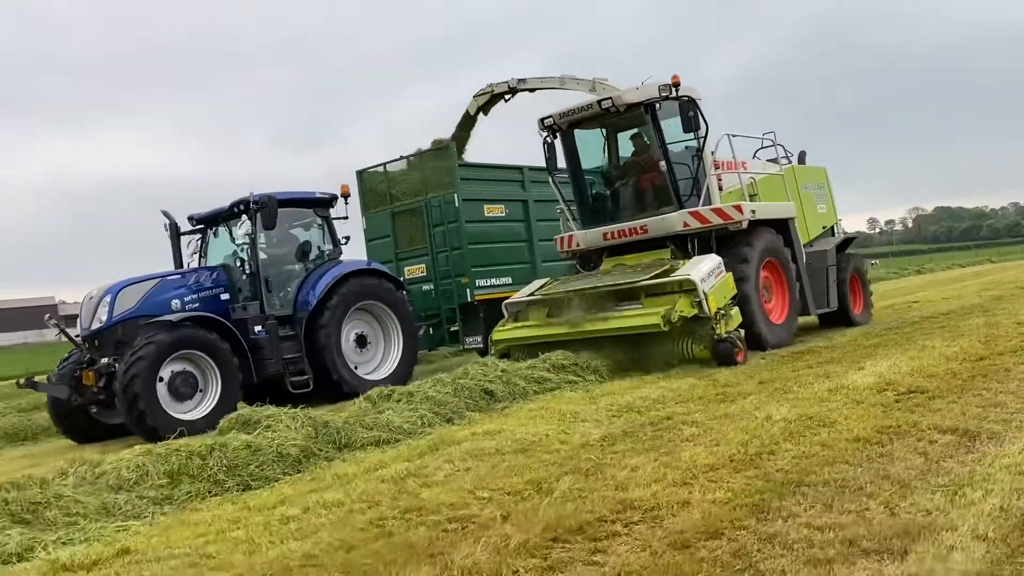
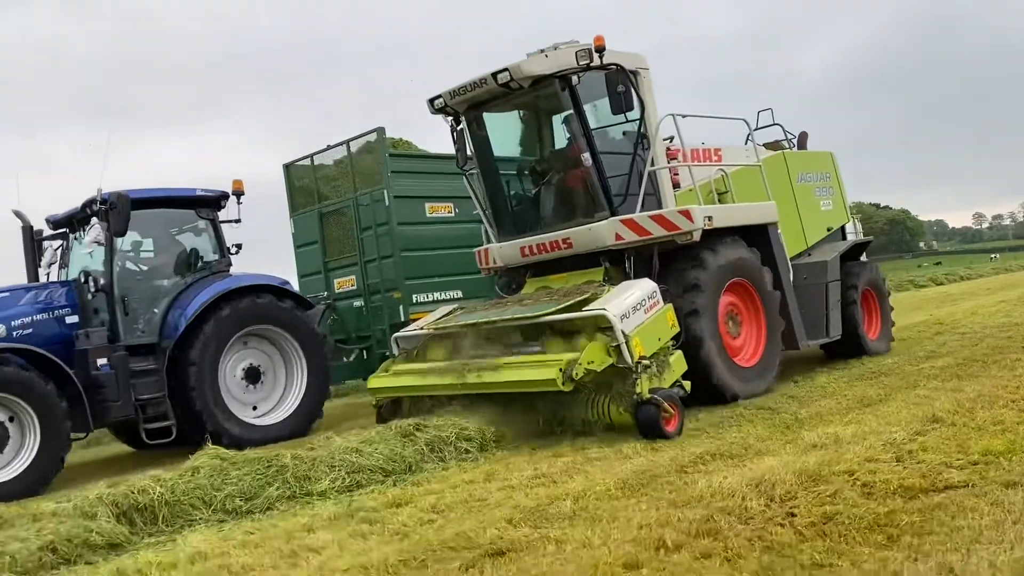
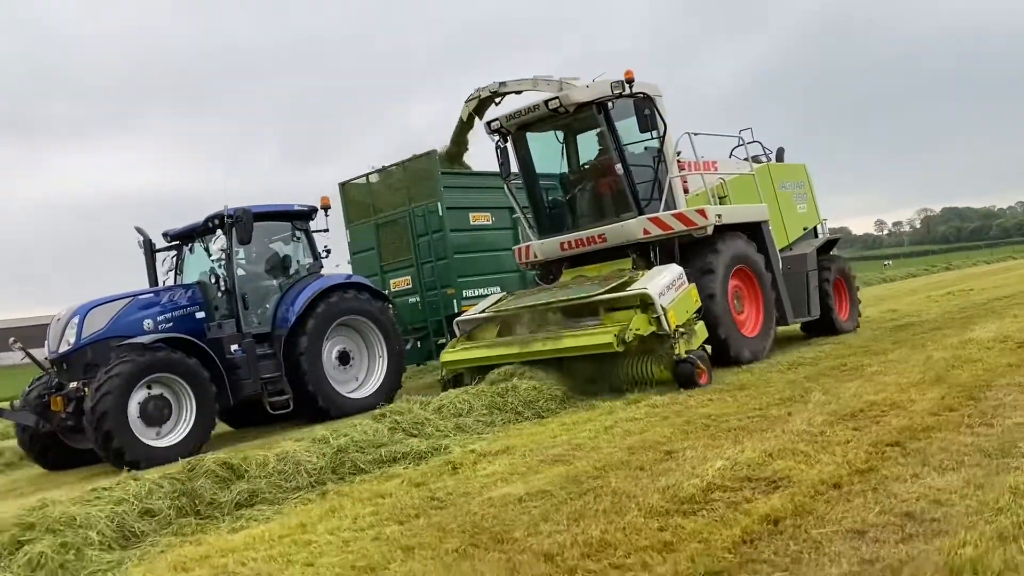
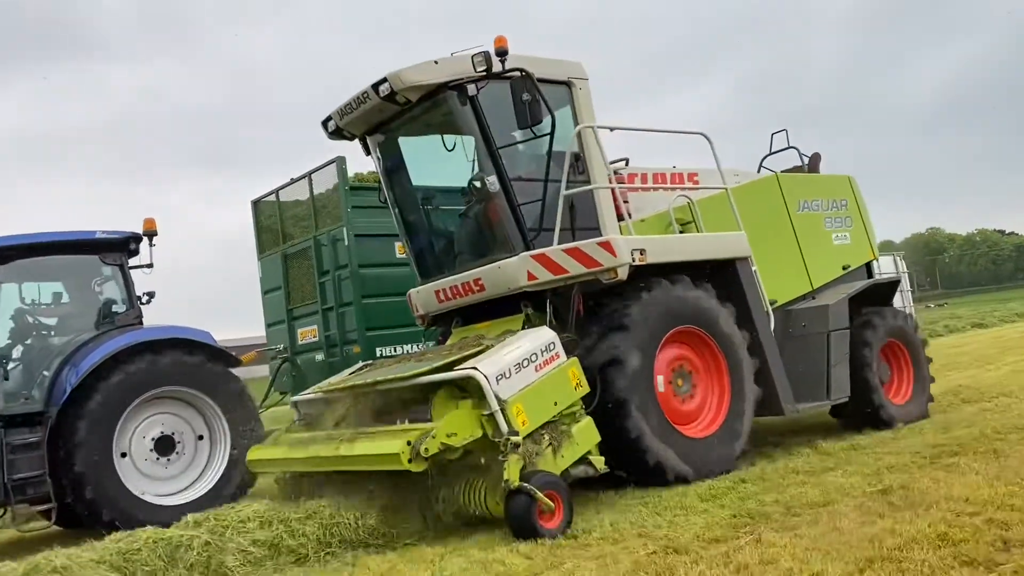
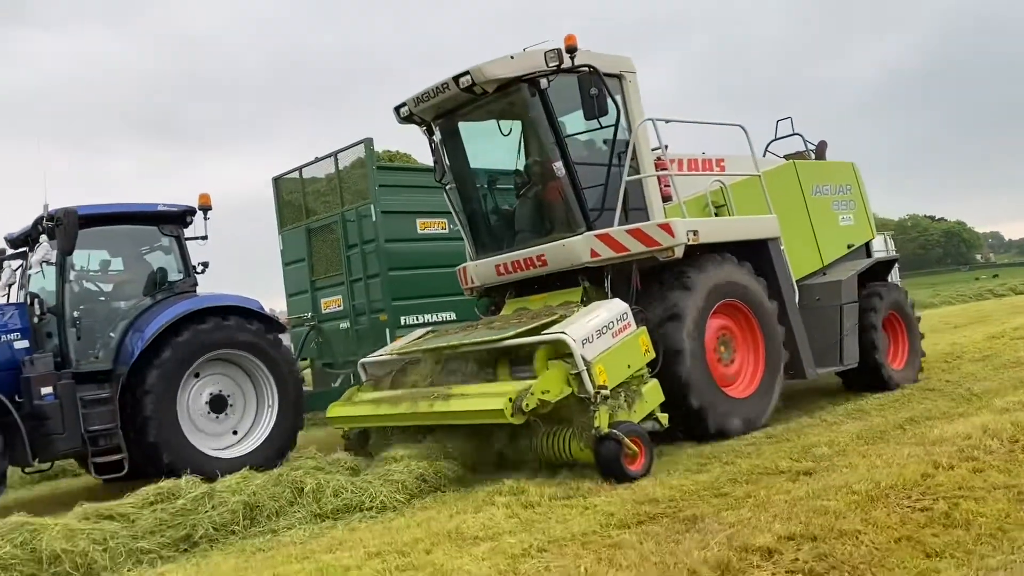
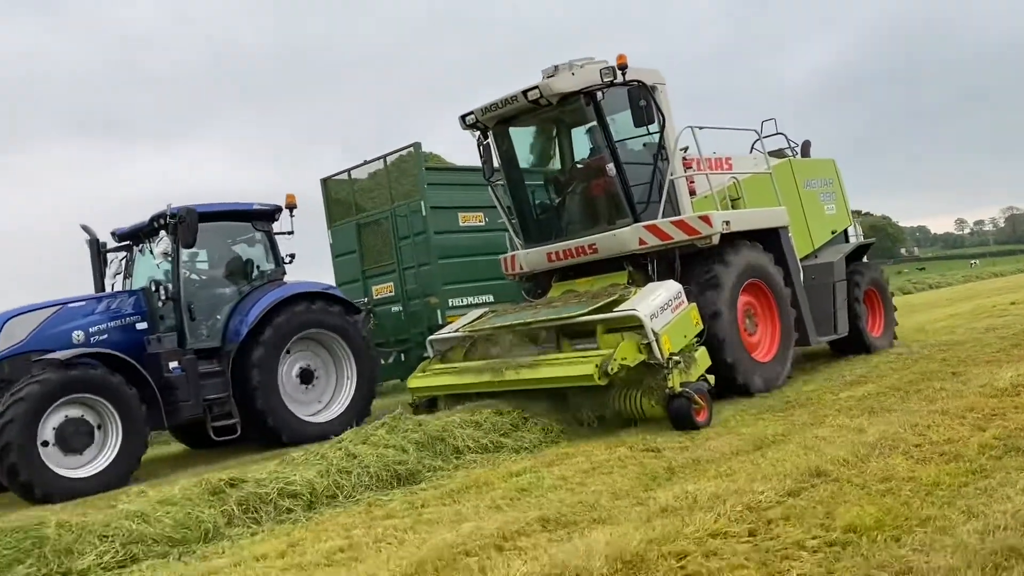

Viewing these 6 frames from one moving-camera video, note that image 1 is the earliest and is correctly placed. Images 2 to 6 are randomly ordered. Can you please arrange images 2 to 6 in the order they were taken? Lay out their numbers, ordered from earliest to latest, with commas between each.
3, 6, 2, 5, 4
